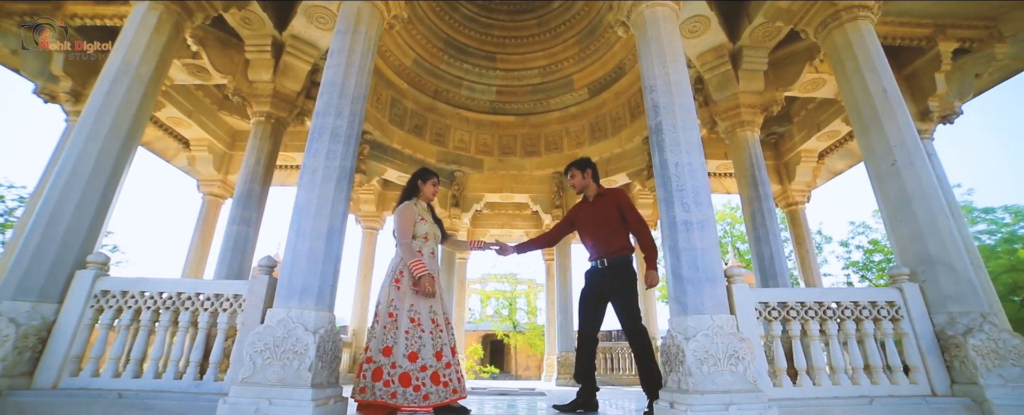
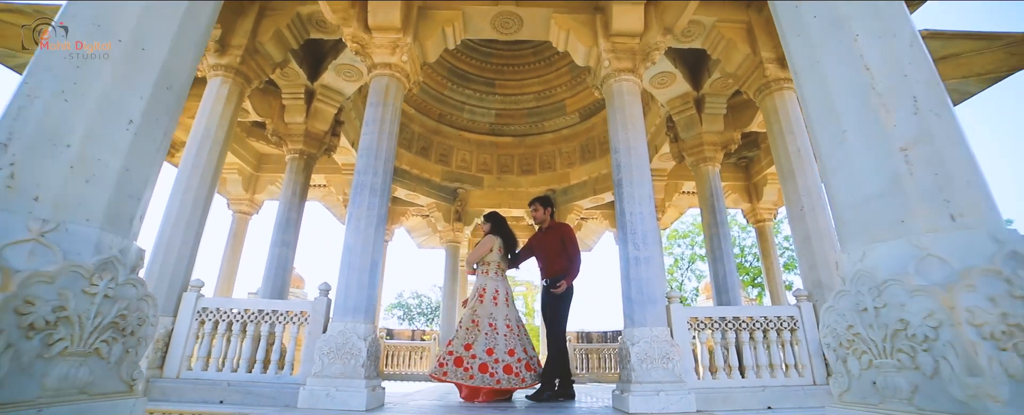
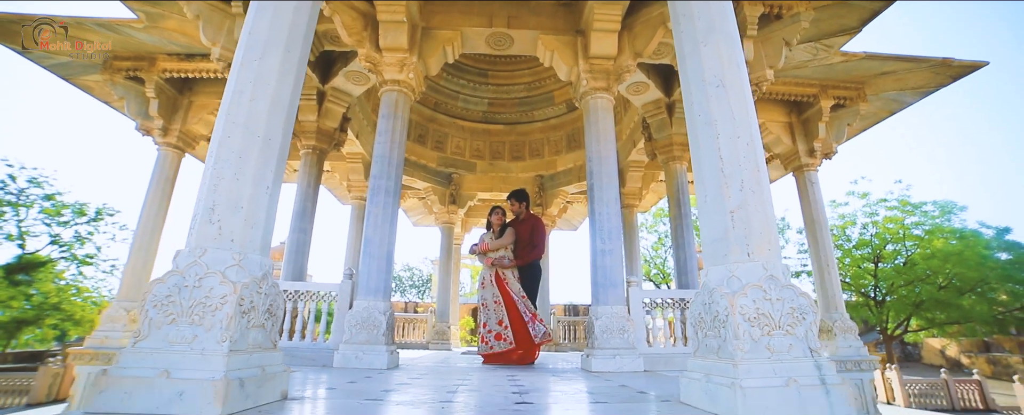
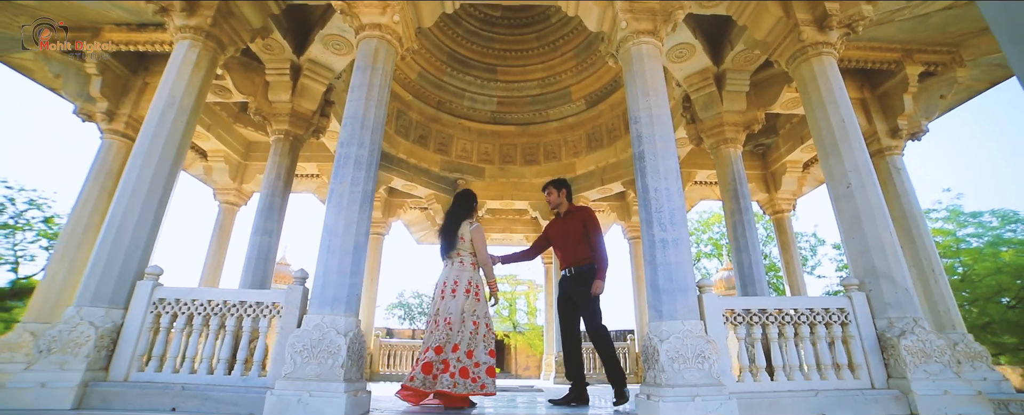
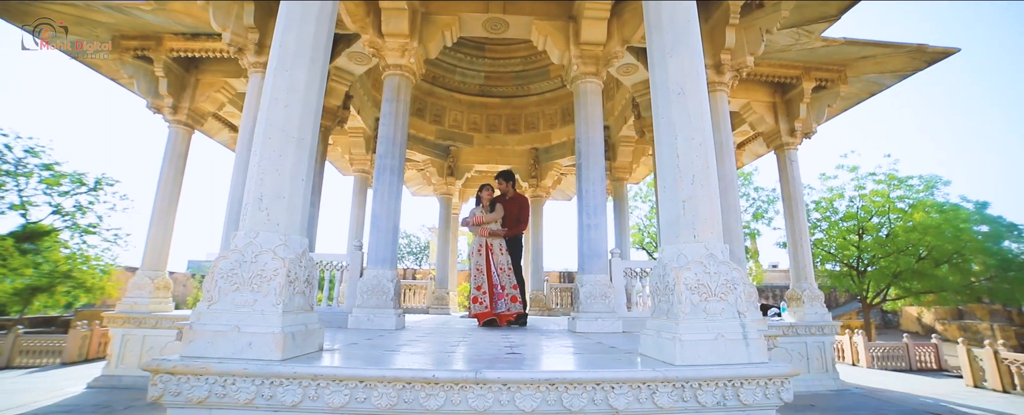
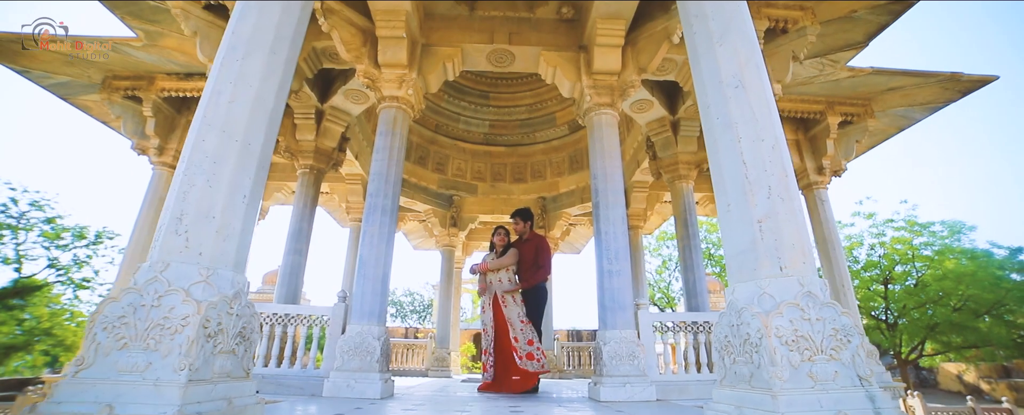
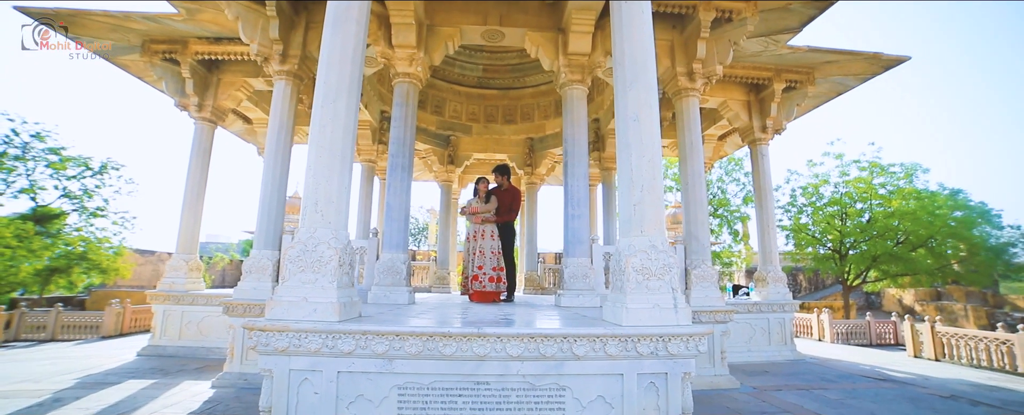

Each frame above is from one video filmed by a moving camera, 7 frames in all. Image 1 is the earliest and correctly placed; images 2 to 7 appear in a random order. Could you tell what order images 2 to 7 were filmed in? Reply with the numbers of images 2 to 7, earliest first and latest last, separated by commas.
4, 2, 6, 3, 5, 7
